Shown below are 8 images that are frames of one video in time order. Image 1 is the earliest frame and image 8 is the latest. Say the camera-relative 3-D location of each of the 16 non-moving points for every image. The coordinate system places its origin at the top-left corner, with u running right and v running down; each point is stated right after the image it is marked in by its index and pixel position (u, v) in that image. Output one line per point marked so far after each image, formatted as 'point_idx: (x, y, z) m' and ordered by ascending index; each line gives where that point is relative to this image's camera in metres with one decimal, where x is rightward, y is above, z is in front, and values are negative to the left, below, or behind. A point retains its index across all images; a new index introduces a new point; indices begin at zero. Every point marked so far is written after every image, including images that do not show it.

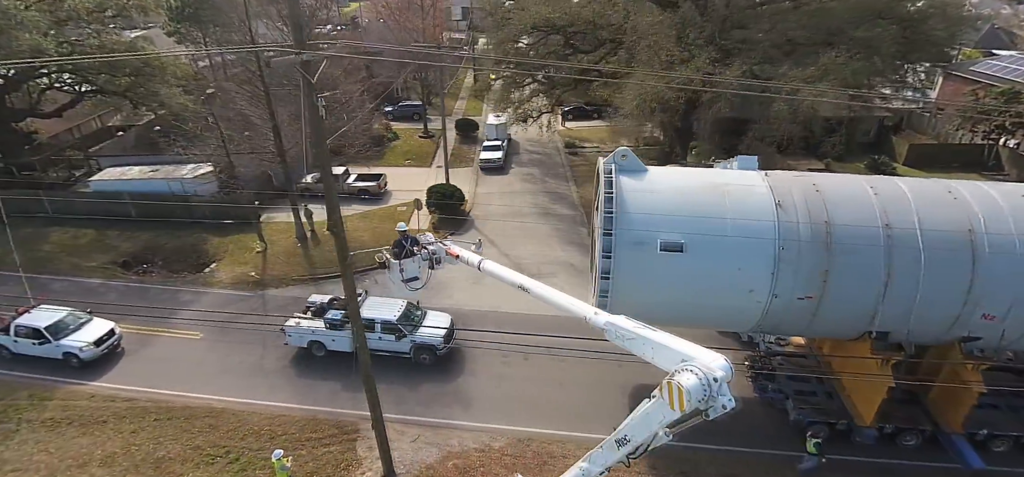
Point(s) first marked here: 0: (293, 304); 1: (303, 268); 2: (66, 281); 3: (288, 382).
0: (-8.1, -2.4, +17.5) m
1: (-8.5, -1.2, +19.4) m
2: (-17.7, -1.7, +19.3) m
3: (-6.6, -4.3, +14.4) m
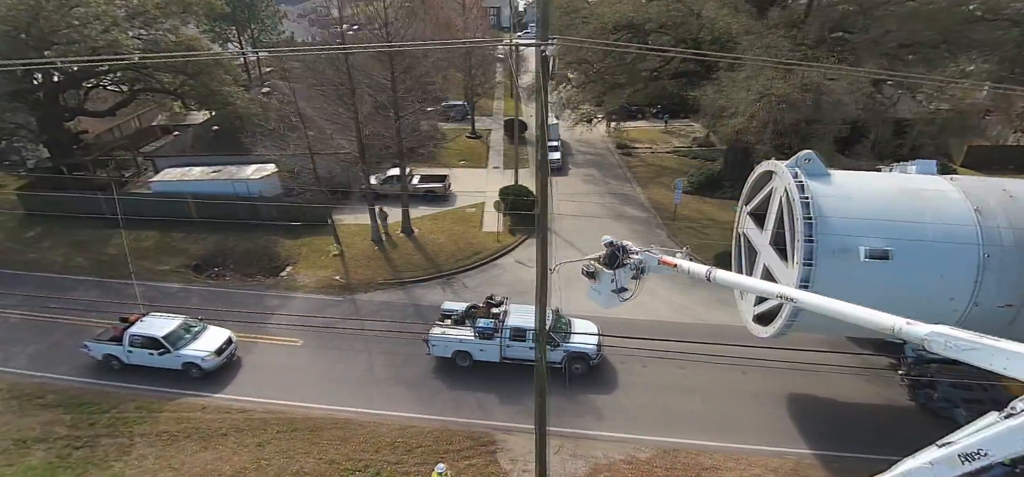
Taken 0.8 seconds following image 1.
0: (-4.5, -2.5, +17.0) m
1: (-4.9, -1.3, +18.9) m
2: (-14.2, -1.8, +18.6) m
3: (-2.9, -4.4, +13.8) m
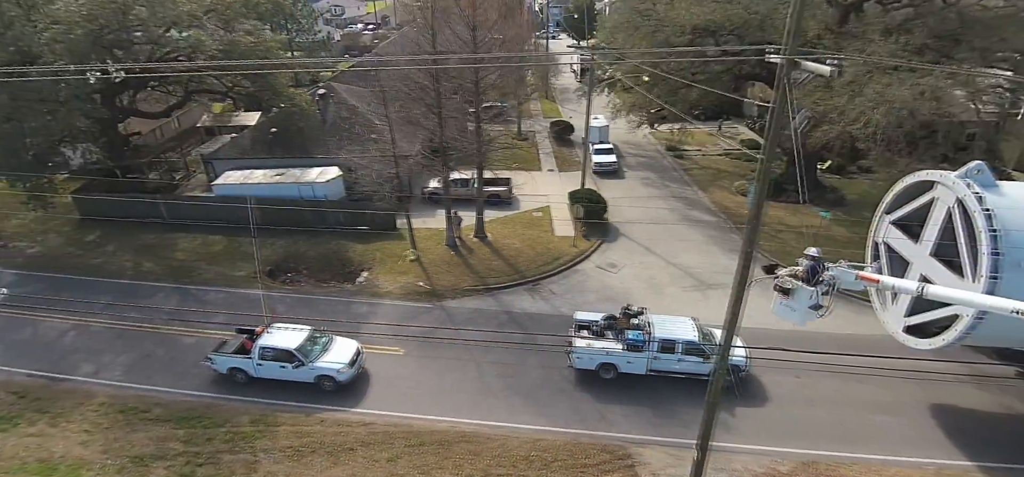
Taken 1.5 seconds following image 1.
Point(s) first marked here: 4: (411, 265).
0: (-1.1, -2.7, +16.7) m
1: (-1.6, -1.5, +18.5) m
2: (-10.9, -2.0, +18.1) m
3: (+0.5, -4.6, +13.6) m
4: (-4.1, -1.1, +19.5) m
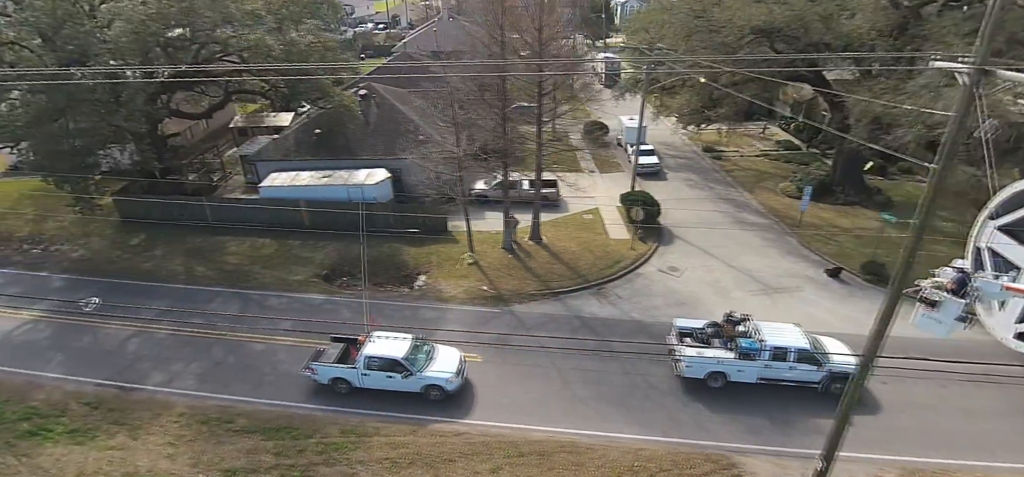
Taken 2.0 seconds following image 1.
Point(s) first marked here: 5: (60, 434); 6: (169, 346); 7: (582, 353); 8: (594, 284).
0: (+1.3, -2.9, +16.4) m
1: (+0.8, -1.7, +18.3) m
2: (-8.4, -2.2, +17.7) m
3: (+3.0, -4.8, +13.3) m
4: (-1.7, -1.2, +19.2) m
5: (-11.9, -5.1, +12.6) m
6: (-11.0, -3.4, +15.4) m
7: (+2.2, -3.6, +15.0) m
8: (+3.1, -1.7, +18.2) m
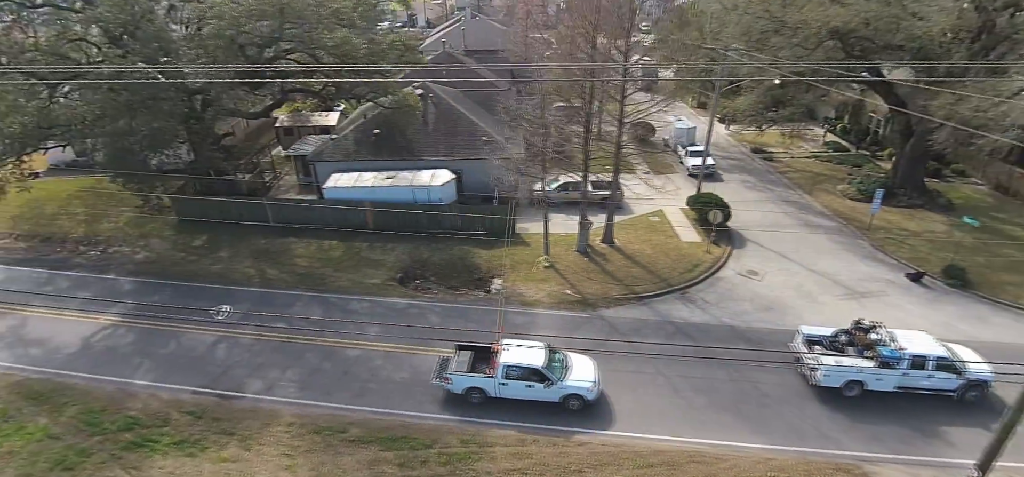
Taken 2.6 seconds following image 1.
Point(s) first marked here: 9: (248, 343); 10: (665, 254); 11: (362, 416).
0: (+4.4, -3.0, +16.1) m
1: (+3.9, -1.8, +18.0) m
2: (-5.3, -2.3, +17.3) m
3: (+6.1, -4.9, +13.1) m
4: (+1.4, -1.3, +18.9) m
5: (-8.7, -5.2, +12.1) m
6: (-7.9, -3.5, +15.0) m
7: (+5.3, -3.7, +14.8) m
8: (+6.2, -1.9, +17.9) m
9: (-8.4, -3.3, +15.3) m
10: (+6.3, -0.6, +19.8) m
11: (-4.0, -4.8, +12.9) m
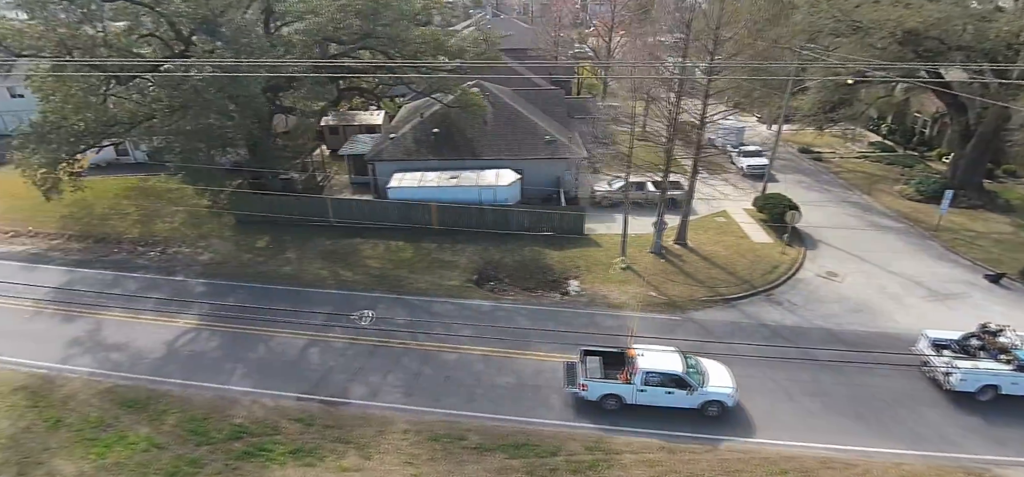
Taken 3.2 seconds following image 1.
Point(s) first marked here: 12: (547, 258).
0: (+7.5, -3.0, +15.9) m
1: (+6.9, -1.8, +17.8) m
2: (-2.3, -2.3, +16.9) m
3: (+9.2, -5.0, +12.9) m
4: (+4.4, -1.3, +18.6) m
5: (-5.6, -5.2, +11.7) m
6: (-4.8, -3.6, +14.6) m
7: (+8.4, -3.8, +14.6) m
8: (+9.2, -1.9, +17.7) m
9: (-5.3, -3.4, +14.9) m
10: (+9.3, -0.7, +19.6) m
11: (-0.9, -4.8, +12.6) m
12: (+1.5, -0.8, +19.6) m
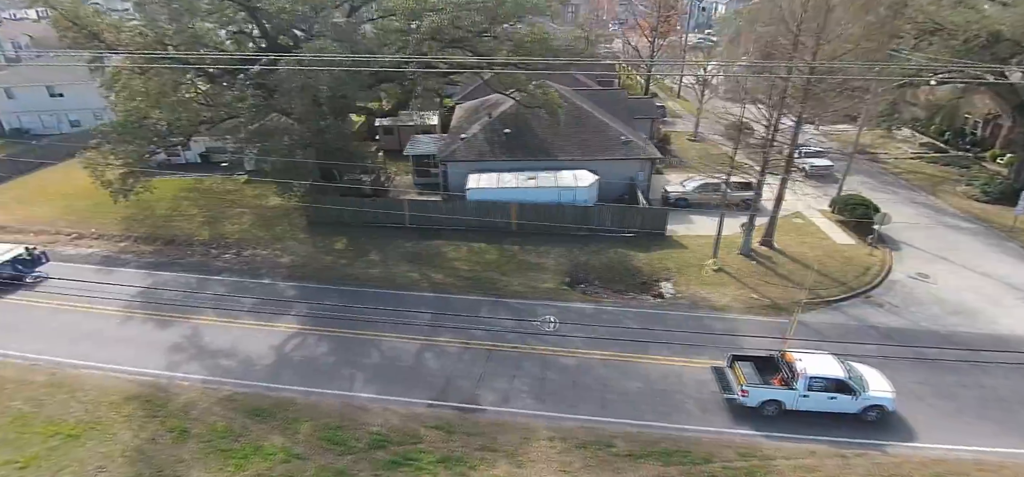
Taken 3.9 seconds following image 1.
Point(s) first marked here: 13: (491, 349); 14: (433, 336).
0: (+11.1, -3.1, +15.8) m
1: (+10.5, -1.9, +17.7) m
2: (+1.3, -2.4, +16.6) m
3: (+12.9, -5.0, +12.8) m
4: (+7.9, -1.4, +18.4) m
5: (-1.9, -5.3, +11.4) m
6: (-1.2, -3.6, +14.2) m
7: (+12.0, -3.8, +14.5) m
8: (+12.8, -2.0, +17.7) m
9: (-1.7, -3.4, +14.5) m
10: (+12.8, -0.7, +19.5) m
11: (+2.8, -4.9, +12.3) m
12: (+5.0, -0.9, +19.4) m
13: (-0.6, -3.4, +14.7) m
14: (-2.5, -3.1, +15.2) m
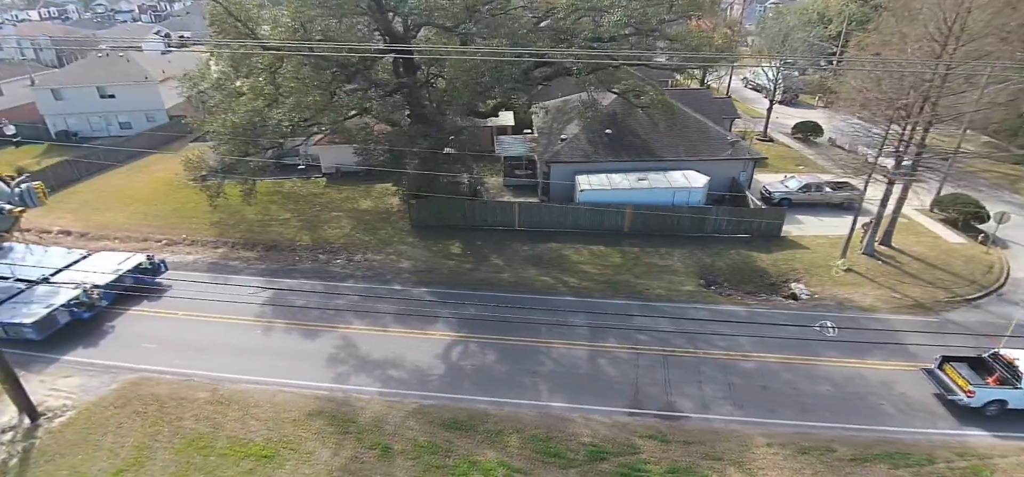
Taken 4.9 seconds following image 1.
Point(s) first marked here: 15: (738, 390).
0: (+16.2, -3.0, +15.9) m
1: (+15.5, -1.8, +17.8) m
2: (+6.4, -2.4, +16.4) m
3: (+18.2, -4.9, +13.0) m
4: (+12.9, -1.4, +18.4) m
5: (+3.4, -5.3, +10.9) m
6: (+4.0, -3.7, +13.9) m
7: (+17.2, -3.7, +14.7) m
8: (+17.8, -1.9, +17.8) m
9: (+3.5, -3.5, +14.1) m
10: (+17.8, -0.7, +19.7) m
11: (+8.0, -4.9, +12.1) m
12: (+10.0, -0.9, +19.3) m
13: (+4.5, -3.4, +14.3) m
14: (+2.7, -3.2, +14.7) m
15: (+6.2, -4.2, +13.2) m
